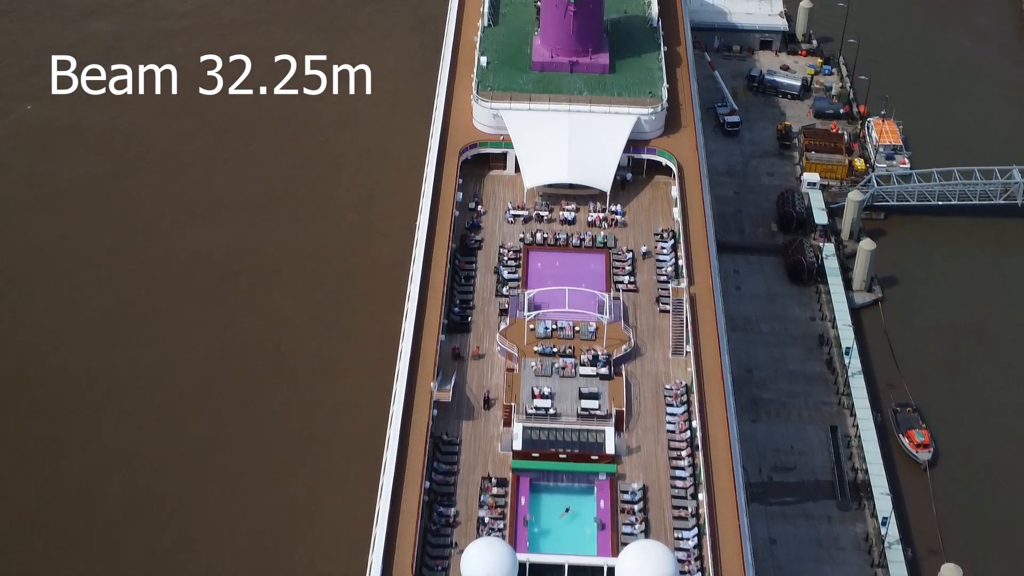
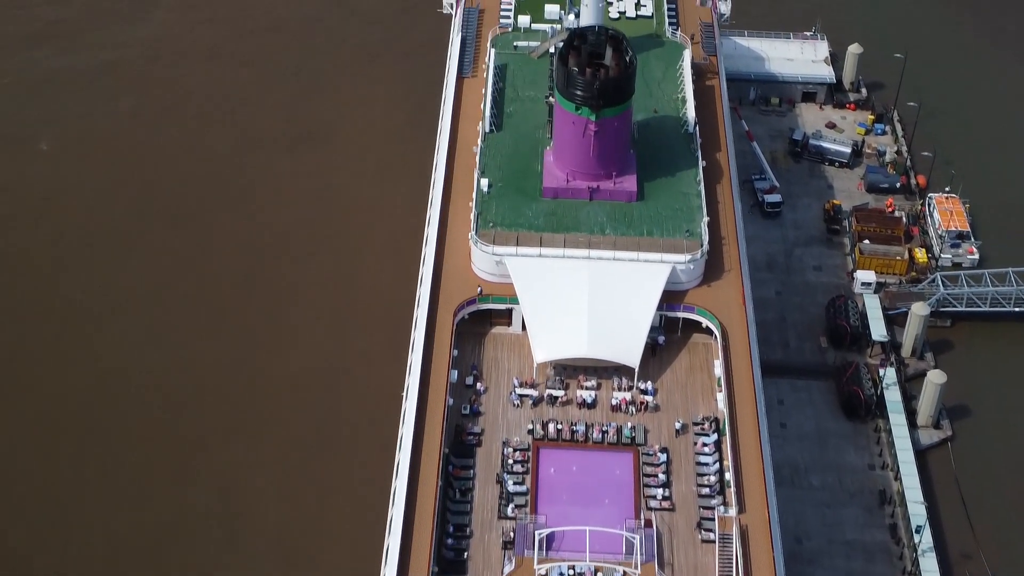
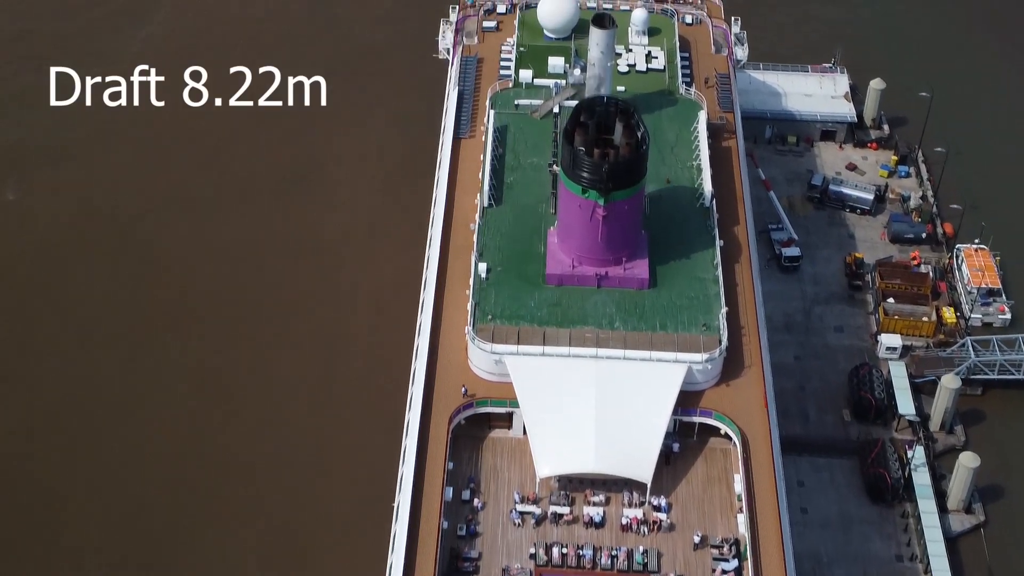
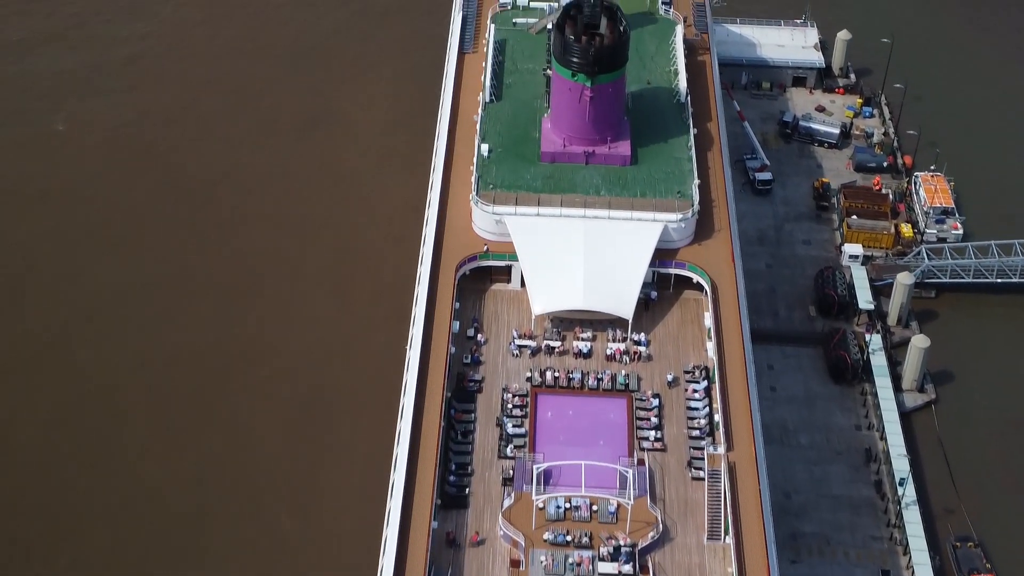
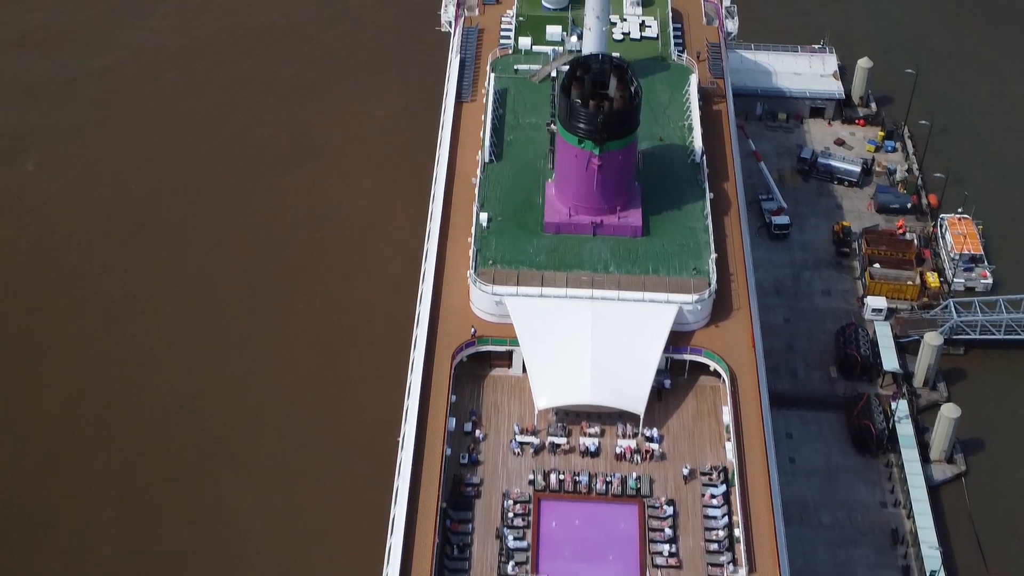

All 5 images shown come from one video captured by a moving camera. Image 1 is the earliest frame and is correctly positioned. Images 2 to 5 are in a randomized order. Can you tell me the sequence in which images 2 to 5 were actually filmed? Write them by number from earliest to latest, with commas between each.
4, 2, 5, 3
